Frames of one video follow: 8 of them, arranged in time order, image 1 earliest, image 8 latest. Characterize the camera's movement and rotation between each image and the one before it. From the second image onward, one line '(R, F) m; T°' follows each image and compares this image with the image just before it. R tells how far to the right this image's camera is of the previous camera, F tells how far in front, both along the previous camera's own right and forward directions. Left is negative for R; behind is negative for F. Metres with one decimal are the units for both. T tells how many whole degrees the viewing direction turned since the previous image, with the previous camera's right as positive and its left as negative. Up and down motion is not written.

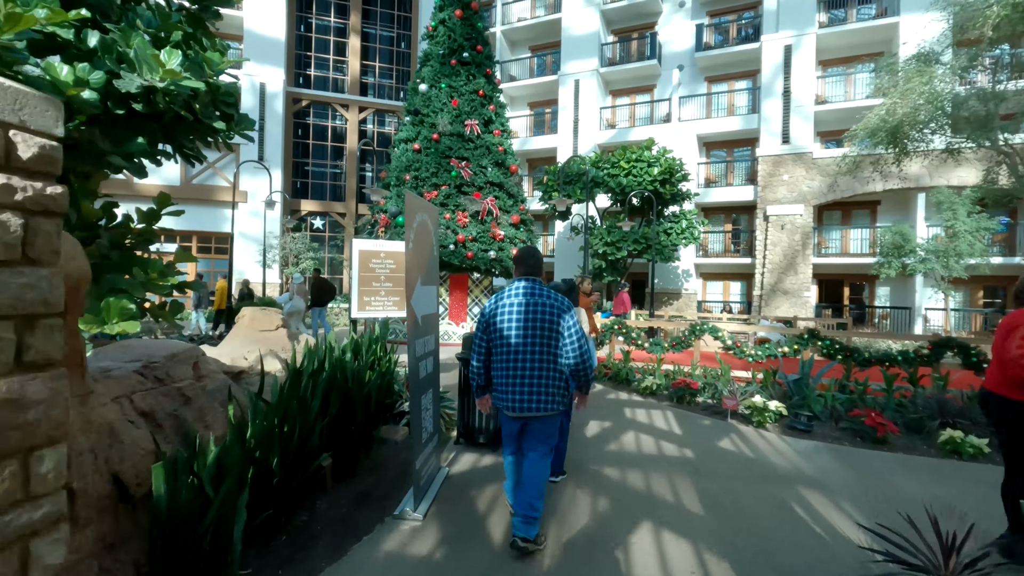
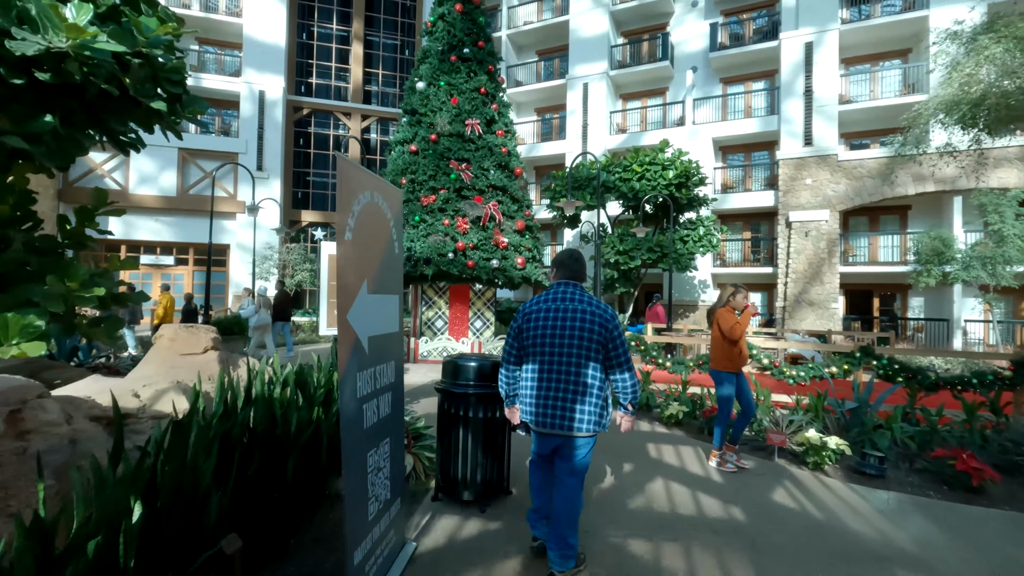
(+0.1, +1.1) m; -1°
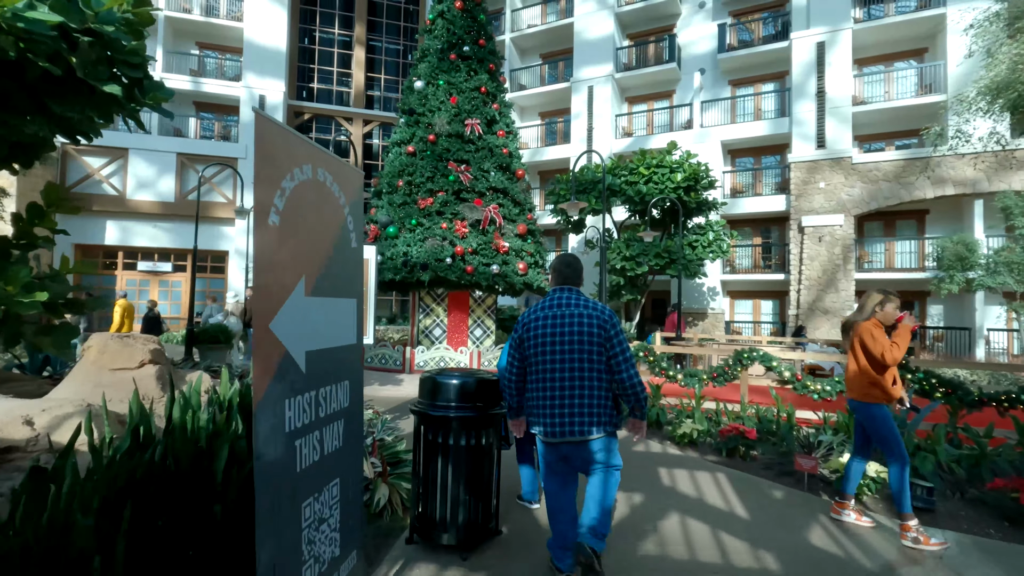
(+0.1, +0.6) m; -1°
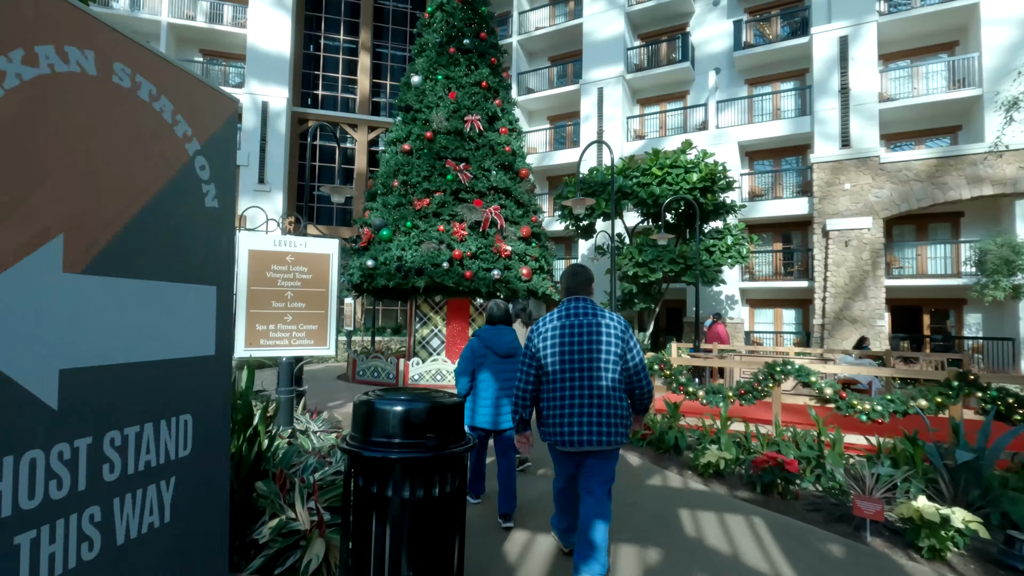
(+0.2, +0.9) m; -1°
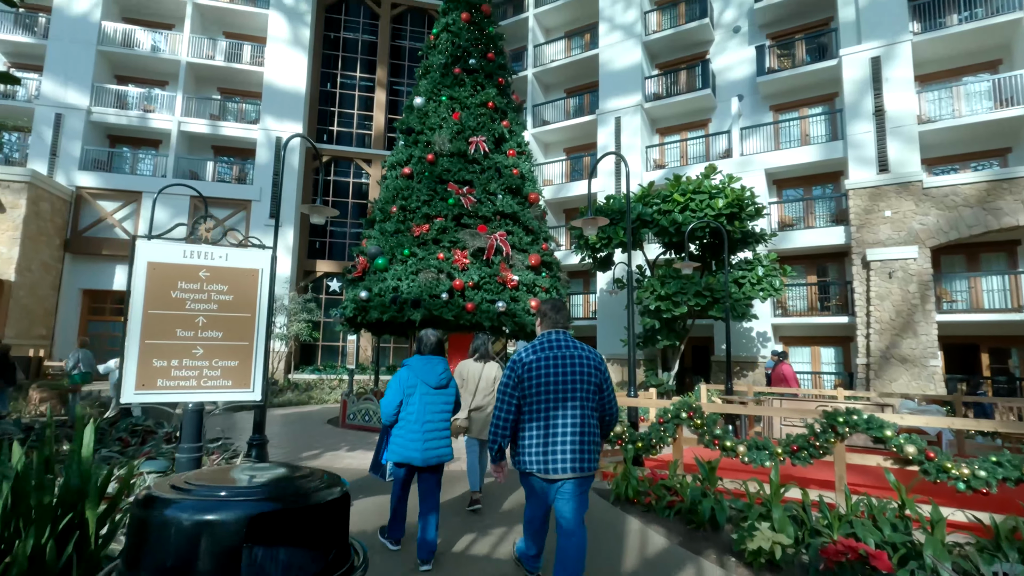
(+0.3, +1.0) m; -2°
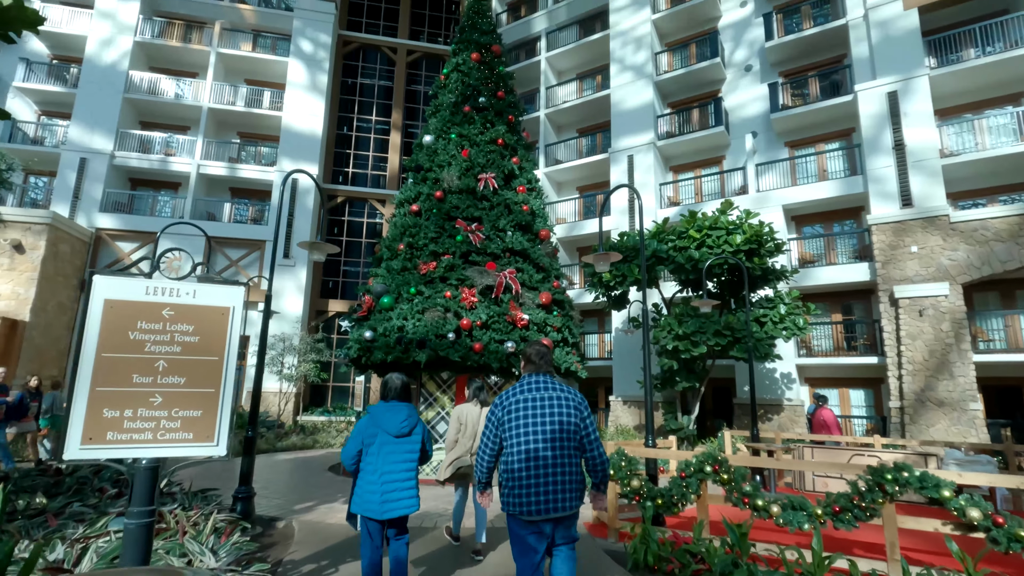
(+0.1, +0.4) m; -2°
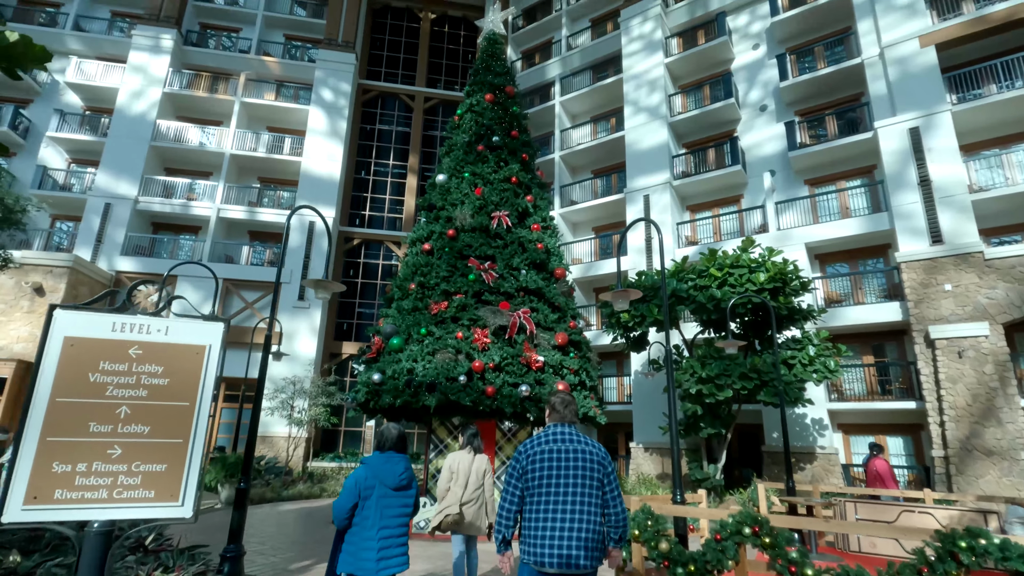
(0.0, +0.4) m; -2°
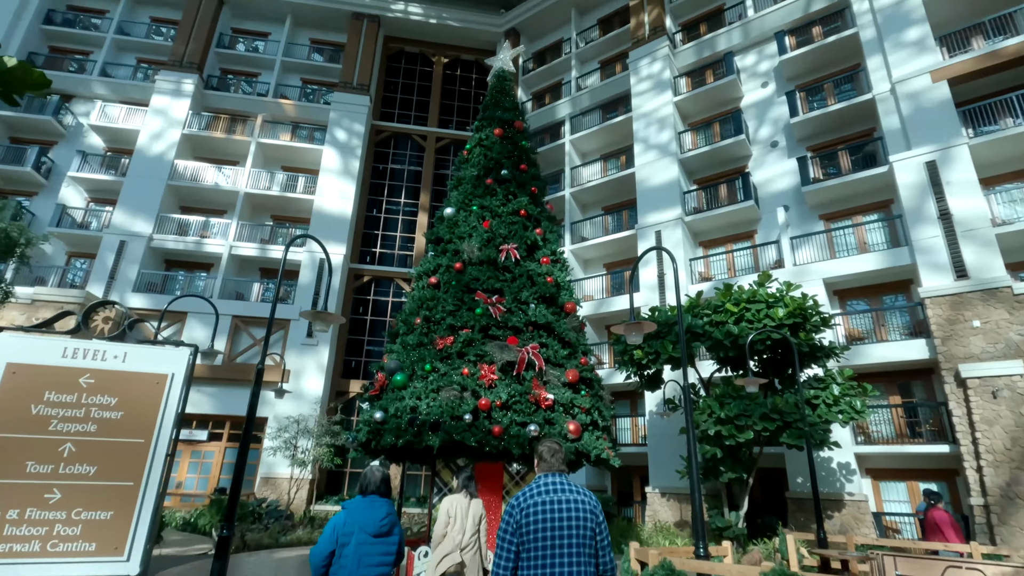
(+0.1, +0.3) m; -1°
